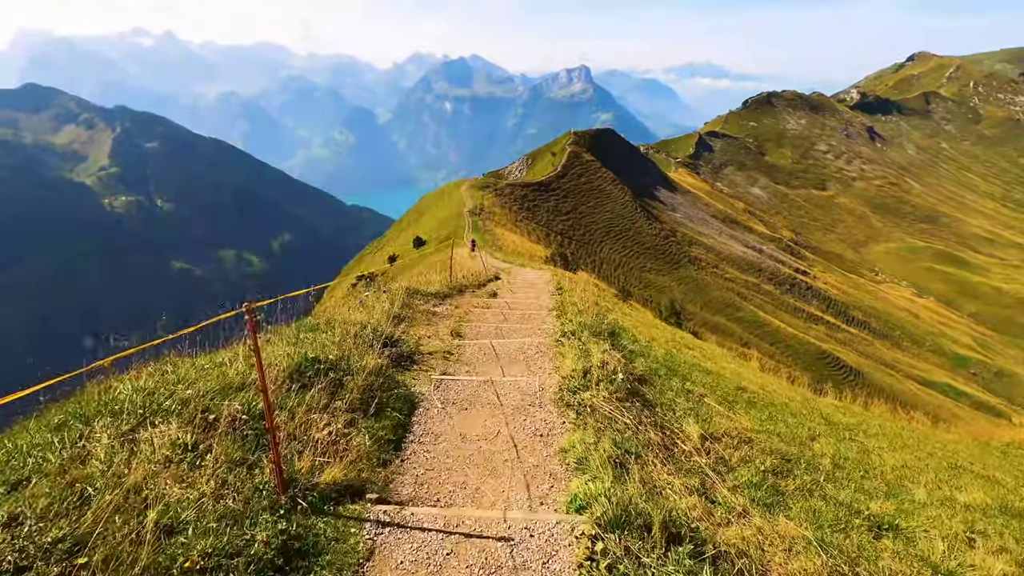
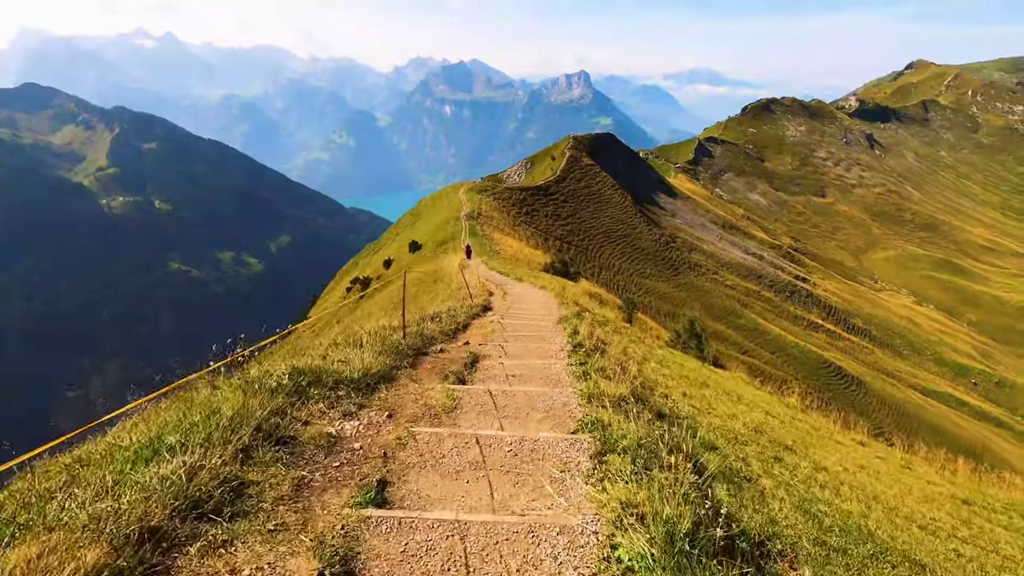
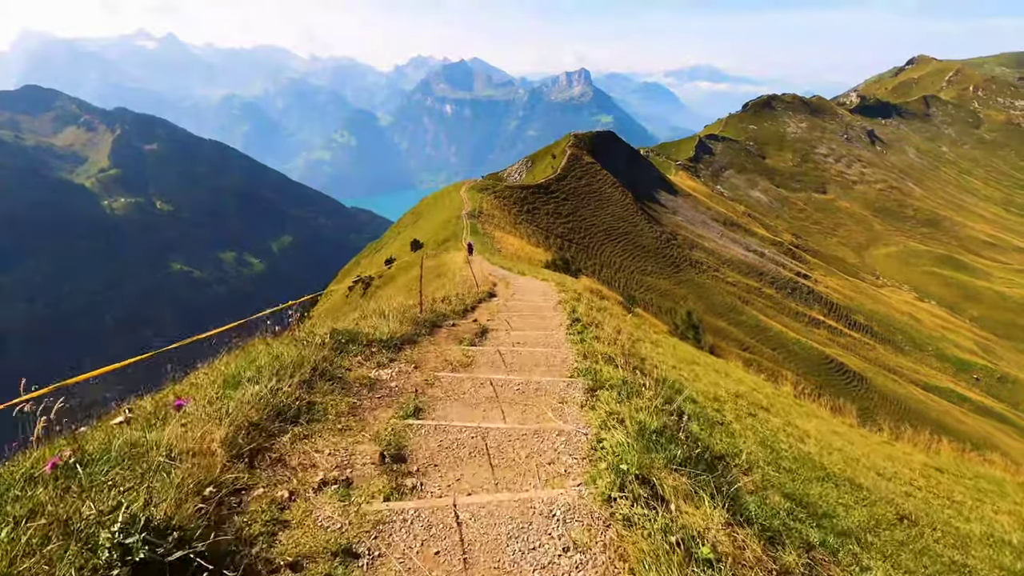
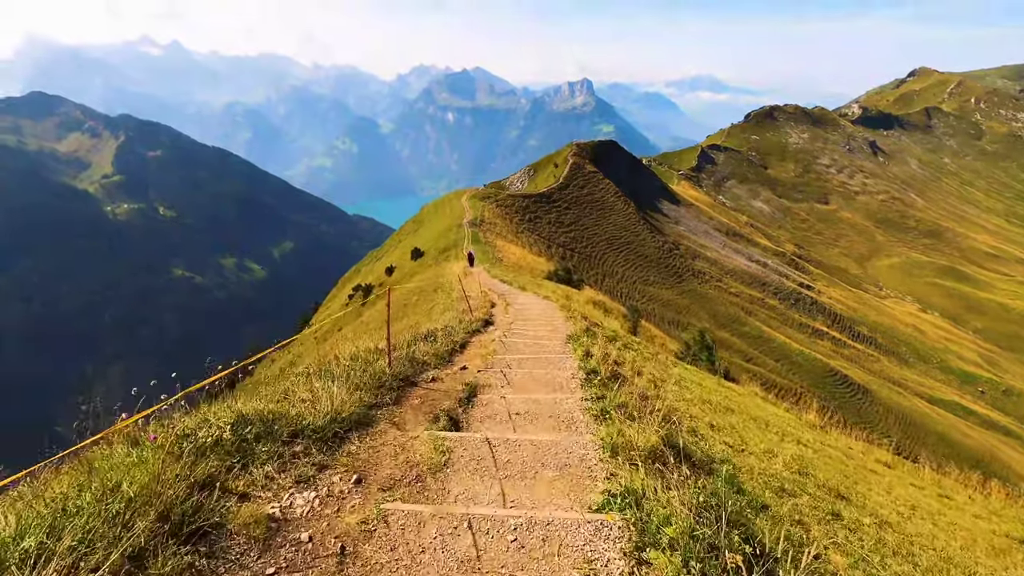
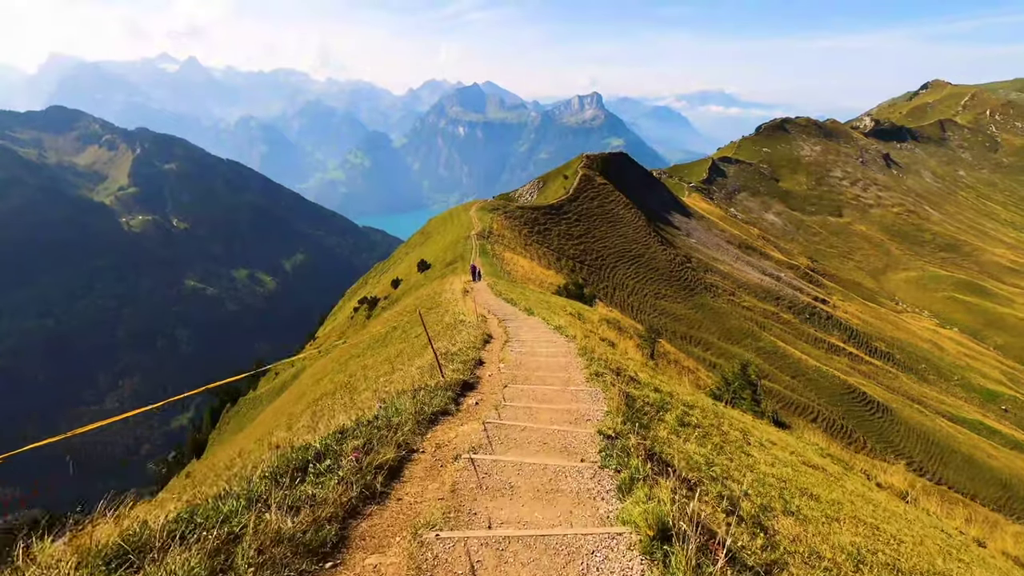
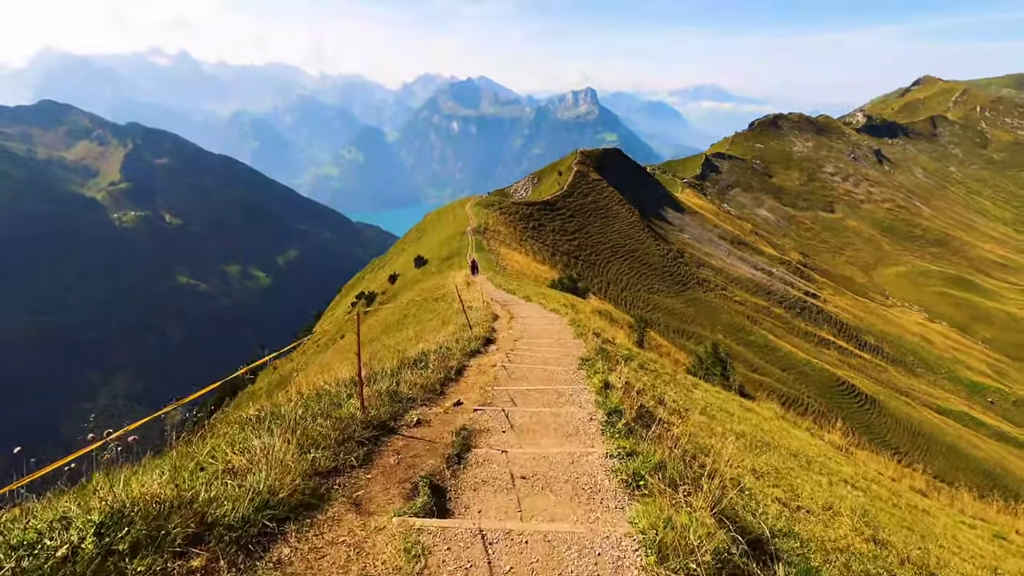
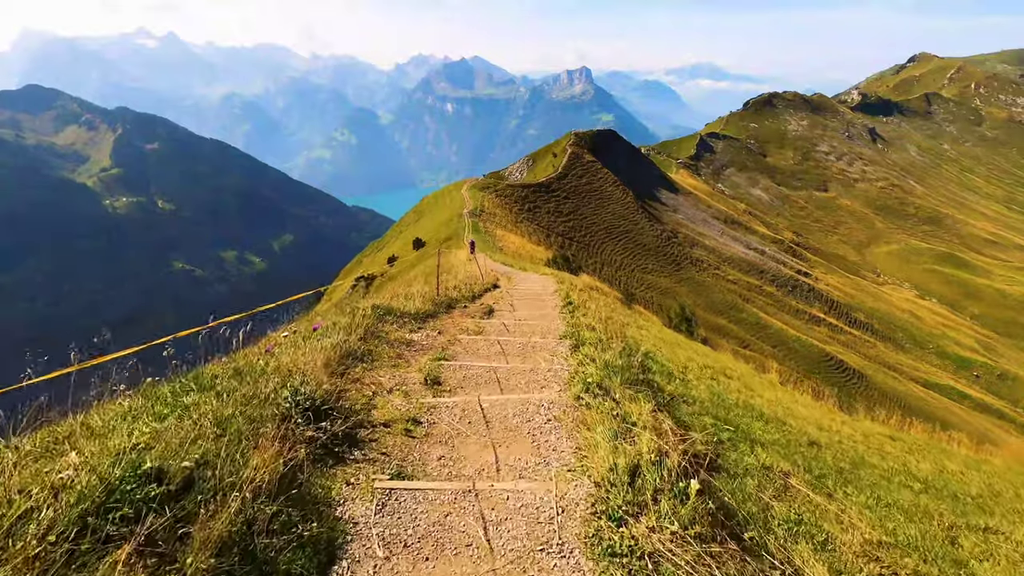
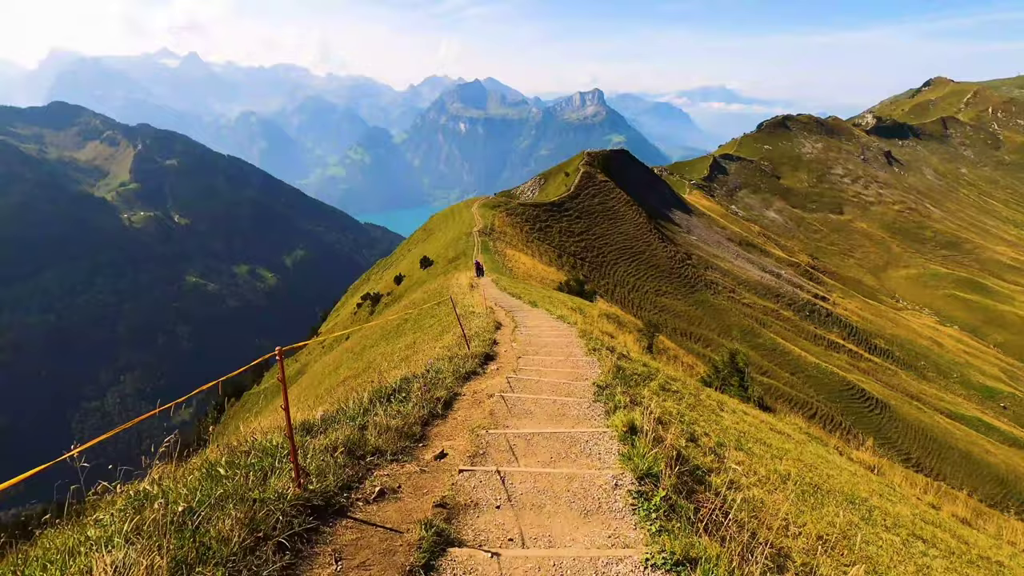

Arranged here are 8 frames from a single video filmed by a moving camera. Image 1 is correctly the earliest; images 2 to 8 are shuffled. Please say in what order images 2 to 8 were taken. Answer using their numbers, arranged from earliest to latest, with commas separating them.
7, 3, 2, 4, 6, 8, 5
